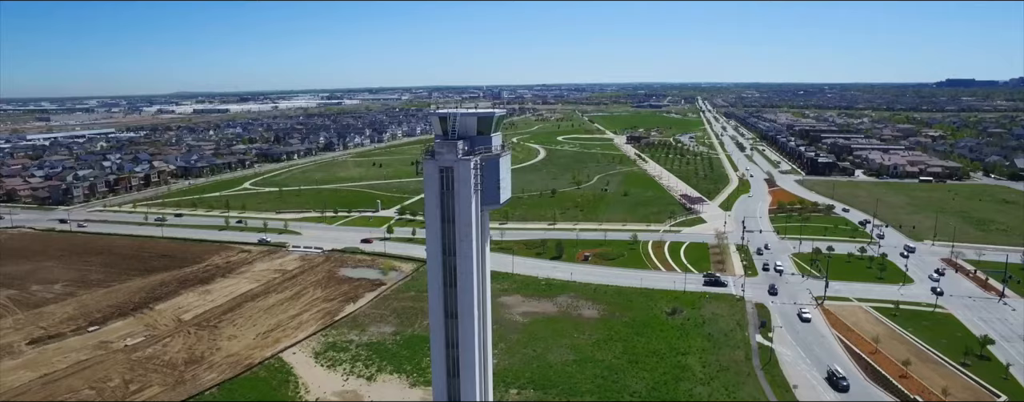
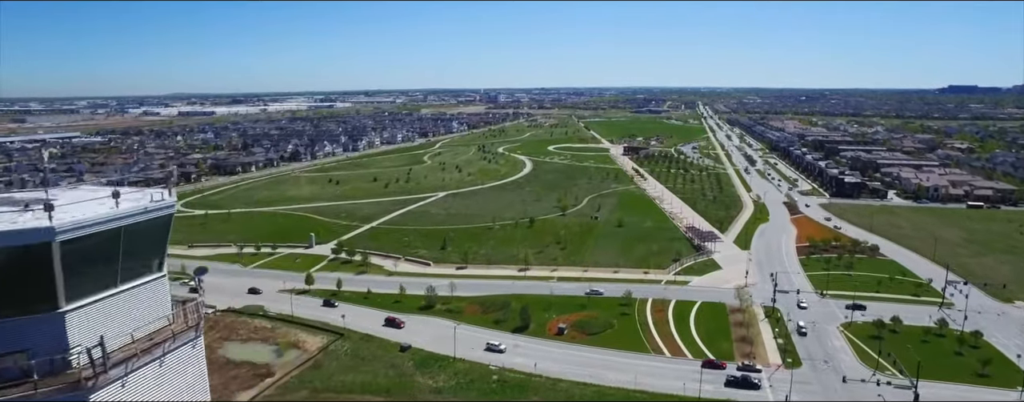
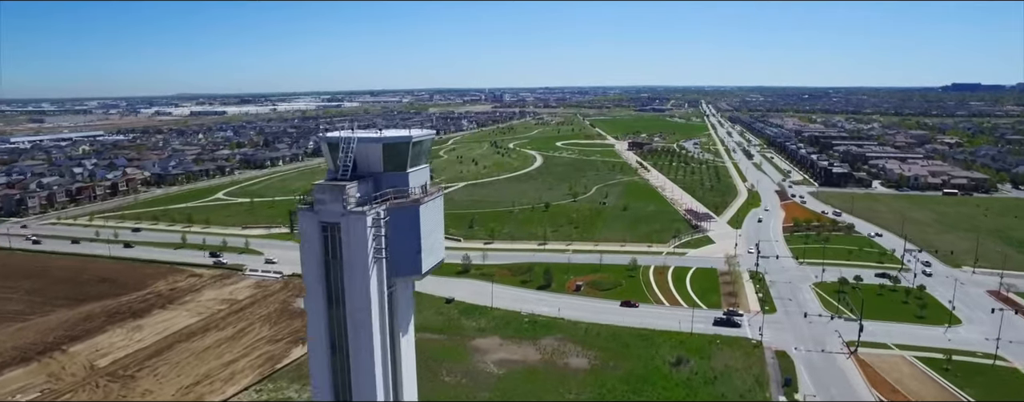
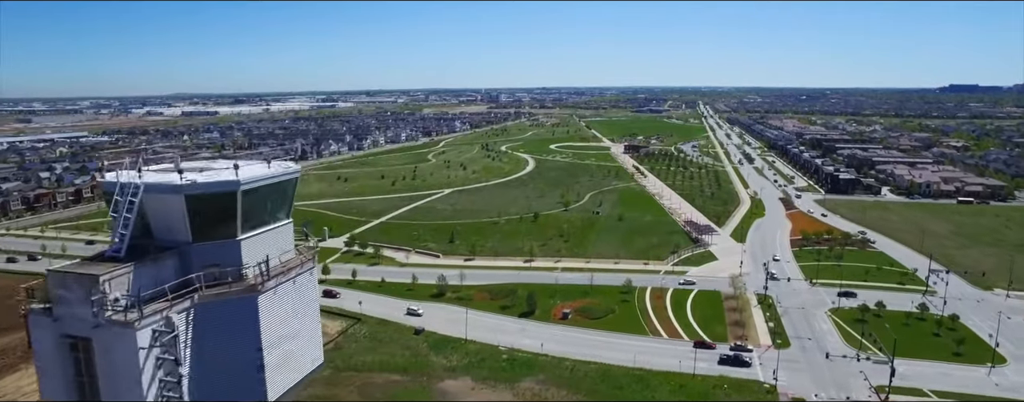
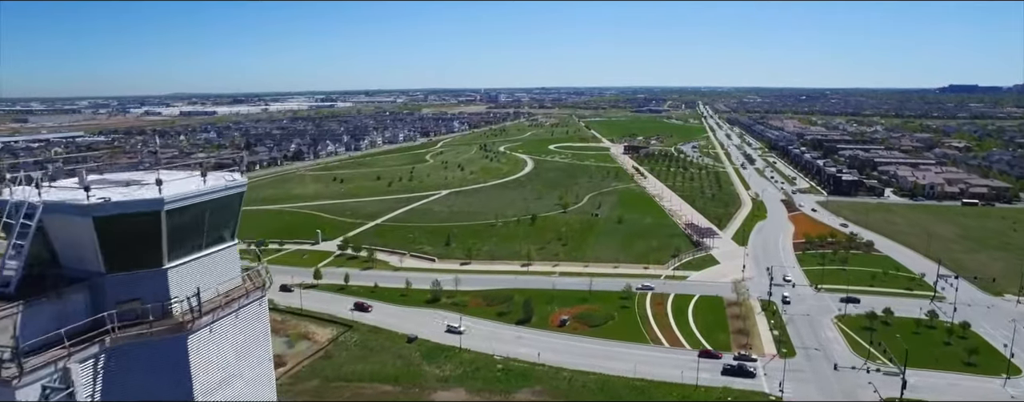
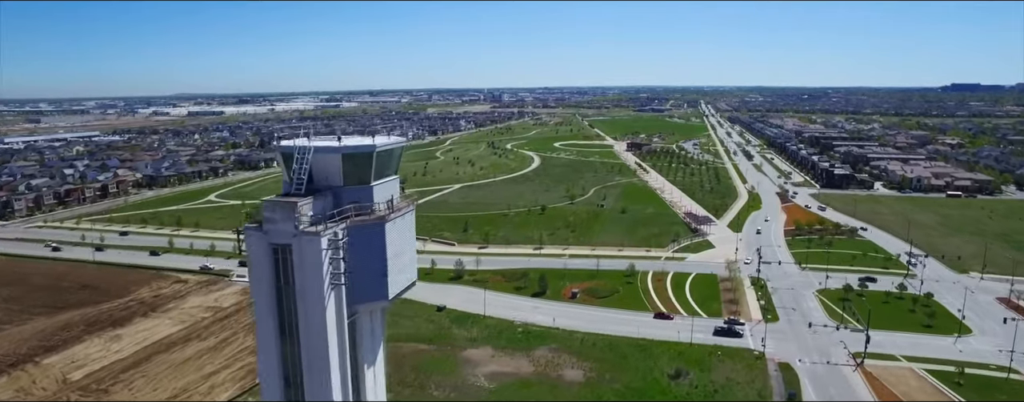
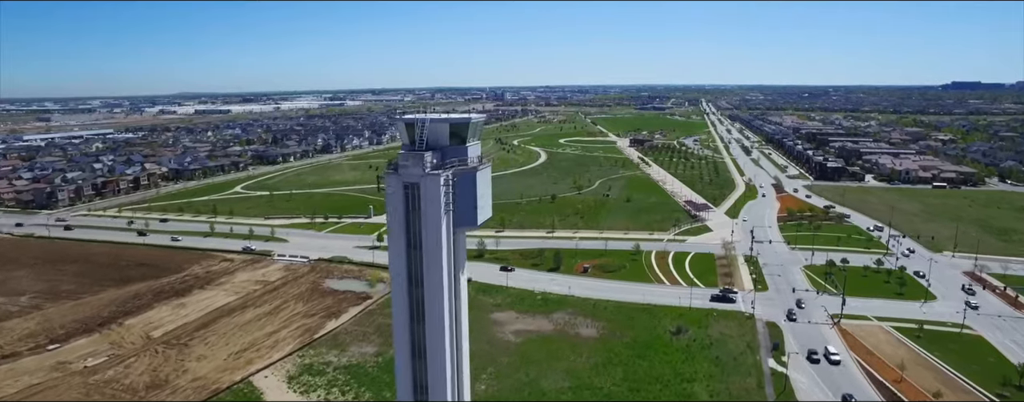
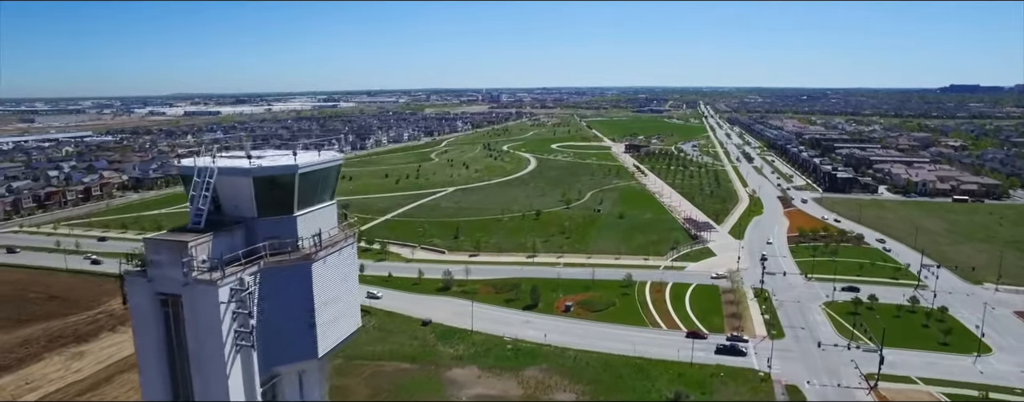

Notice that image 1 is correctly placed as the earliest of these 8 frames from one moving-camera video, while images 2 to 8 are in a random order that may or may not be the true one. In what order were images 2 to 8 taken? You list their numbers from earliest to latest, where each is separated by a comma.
7, 3, 6, 8, 4, 5, 2
